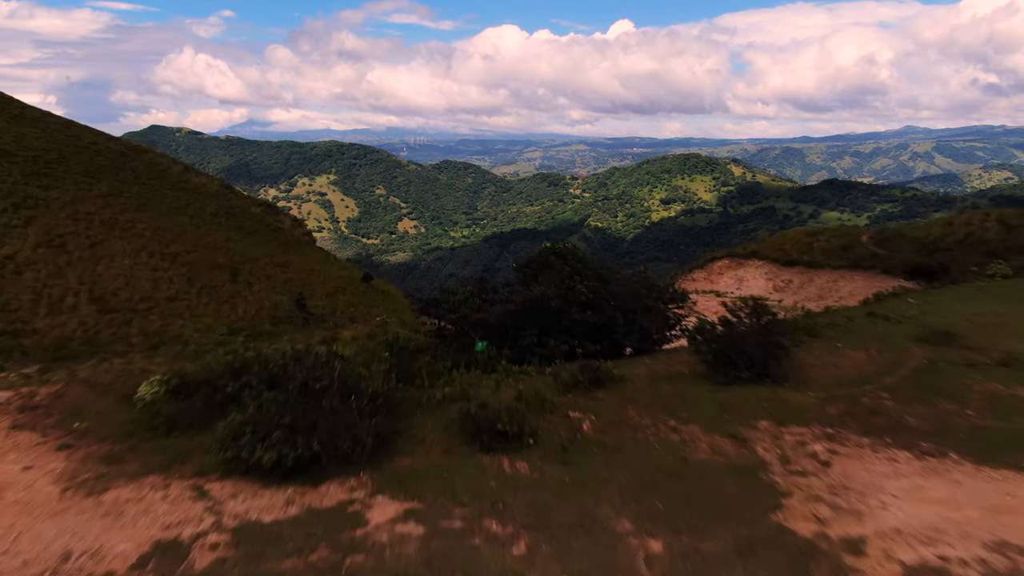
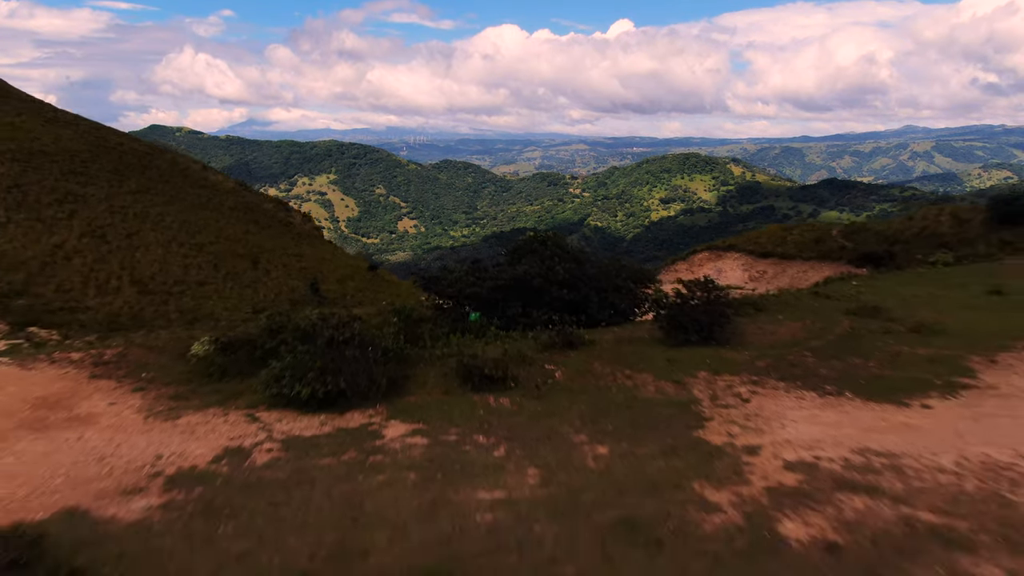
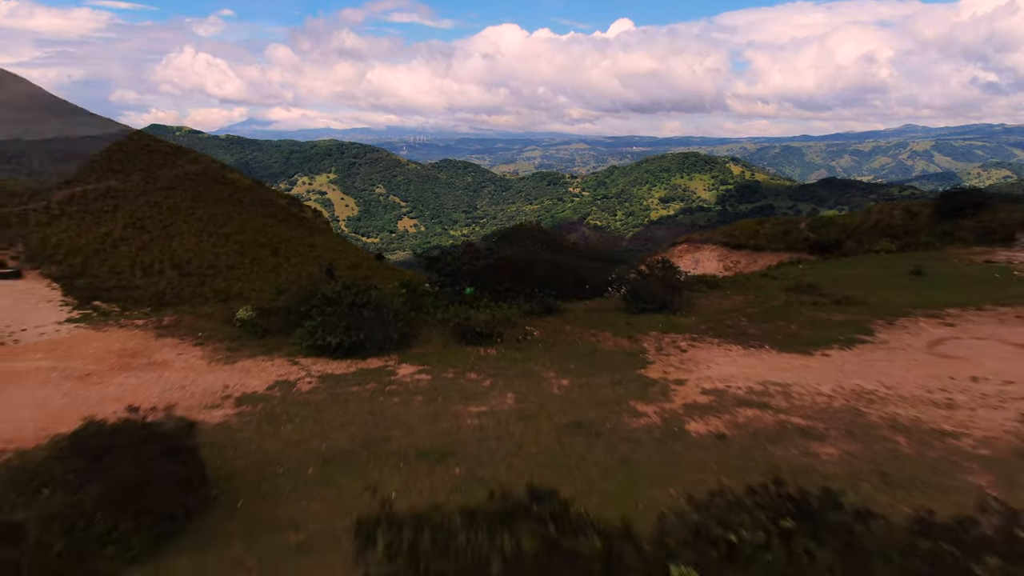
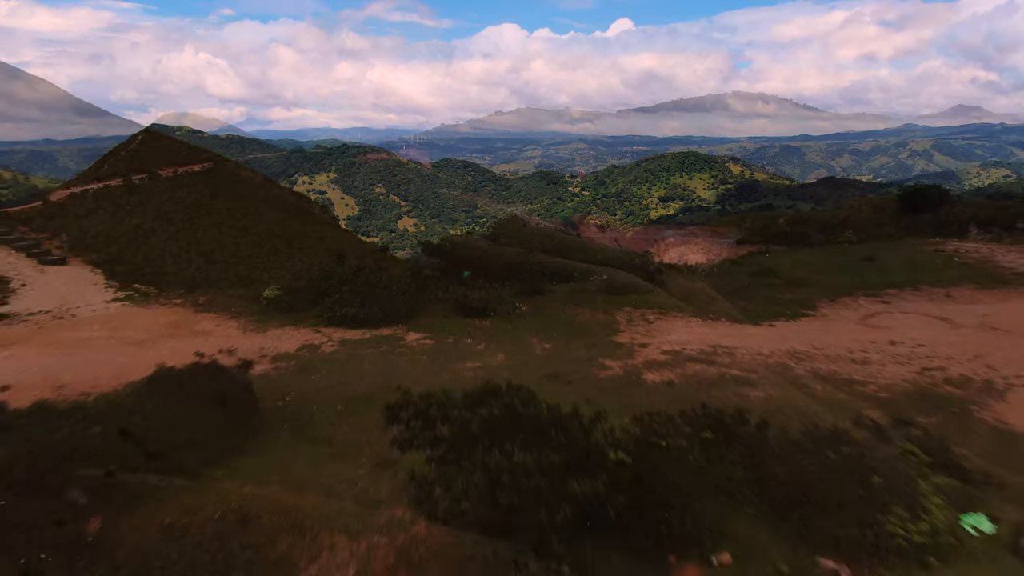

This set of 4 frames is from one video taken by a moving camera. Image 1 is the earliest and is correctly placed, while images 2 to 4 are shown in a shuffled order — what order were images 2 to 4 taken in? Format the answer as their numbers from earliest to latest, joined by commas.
2, 3, 4
